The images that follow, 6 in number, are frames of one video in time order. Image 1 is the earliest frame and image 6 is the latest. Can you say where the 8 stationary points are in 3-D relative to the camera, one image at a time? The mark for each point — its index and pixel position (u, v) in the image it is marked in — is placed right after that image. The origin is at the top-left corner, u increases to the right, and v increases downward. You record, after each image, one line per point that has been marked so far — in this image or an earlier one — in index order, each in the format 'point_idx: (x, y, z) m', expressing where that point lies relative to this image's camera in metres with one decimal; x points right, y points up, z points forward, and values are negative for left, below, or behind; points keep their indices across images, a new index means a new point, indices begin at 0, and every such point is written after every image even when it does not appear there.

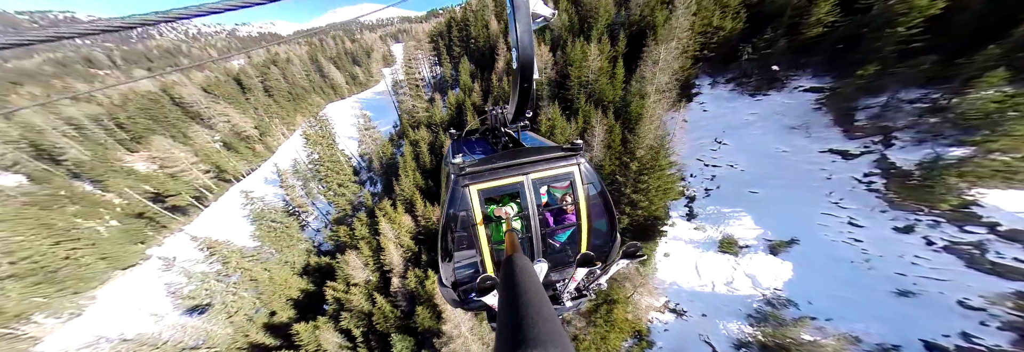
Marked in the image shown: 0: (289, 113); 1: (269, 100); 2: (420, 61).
0: (-17.7, +5.2, +16.9) m
1: (-20.1, +6.2, +17.3) m
2: (-8.7, +10.7, +20.0) m
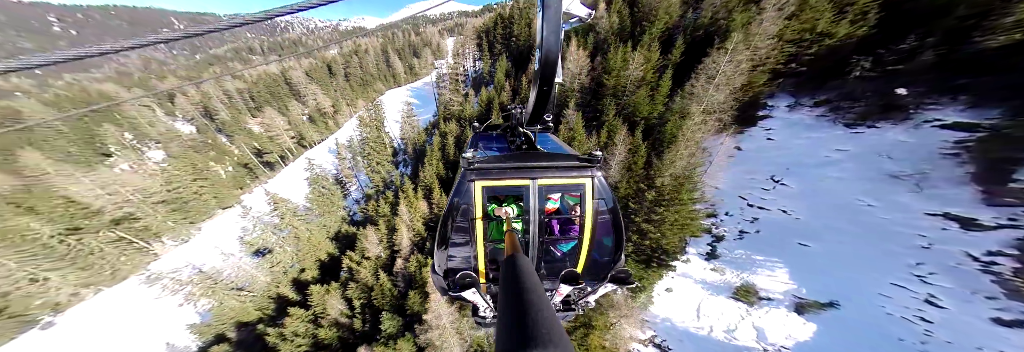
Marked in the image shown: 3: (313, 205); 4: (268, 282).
0: (-14.8, +7.8, +20.3) m
1: (-16.8, +9.2, +21.1) m
2: (-4.6, +11.8, +21.1) m
3: (-11.7, -1.7, +12.7) m
4: (-11.9, -5.2, +10.4) m
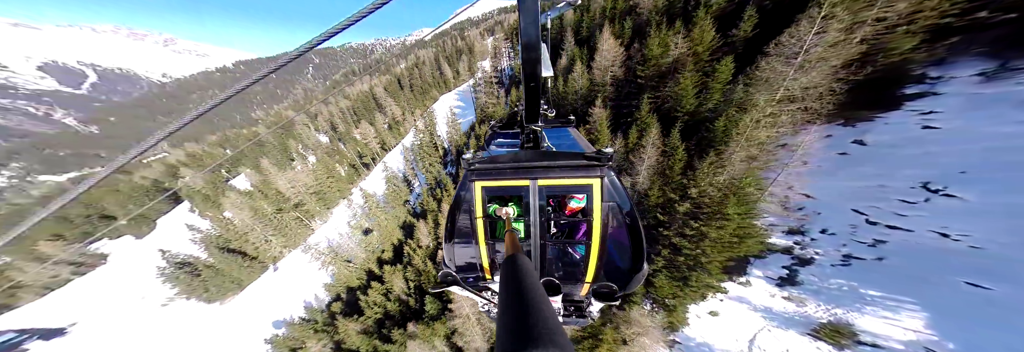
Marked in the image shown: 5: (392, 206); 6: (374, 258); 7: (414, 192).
0: (-10.7, +8.5, +24.5) m
1: (-12.4, +10.1, +25.8) m
2: (-0.8, +12.4, +21.6) m
3: (-10.1, -1.8, +17.5) m
4: (-10.9, -5.6, +15.8) m
5: (-9.8, -2.3, +17.4) m
6: (-10.4, -5.5, +16.0) m
7: (-9.1, -1.3, +19.8) m
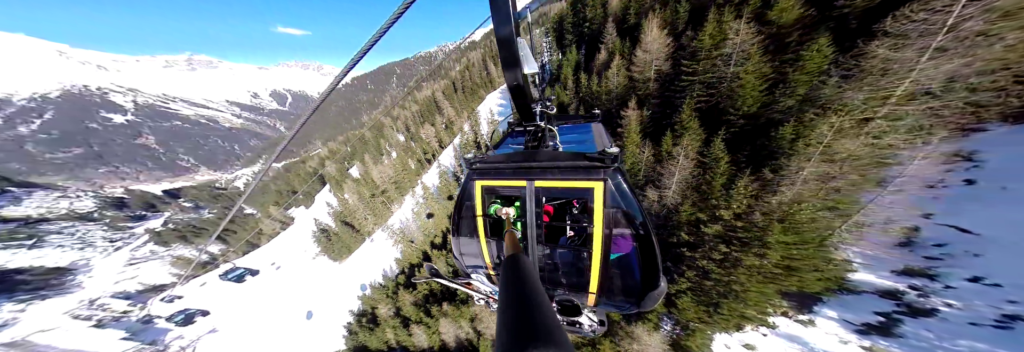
0: (-5.6, +9.3, +27.2) m
1: (-6.8, +11.0, +28.8) m
2: (+2.9, +12.6, +21.1) m
3: (-7.2, -1.6, +21.3) m
4: (-8.6, -5.5, +20.3) m
5: (-7.0, -2.1, +21.2) m
6: (-8.0, -5.4, +20.3) m
7: (-5.6, -0.9, +23.2) m
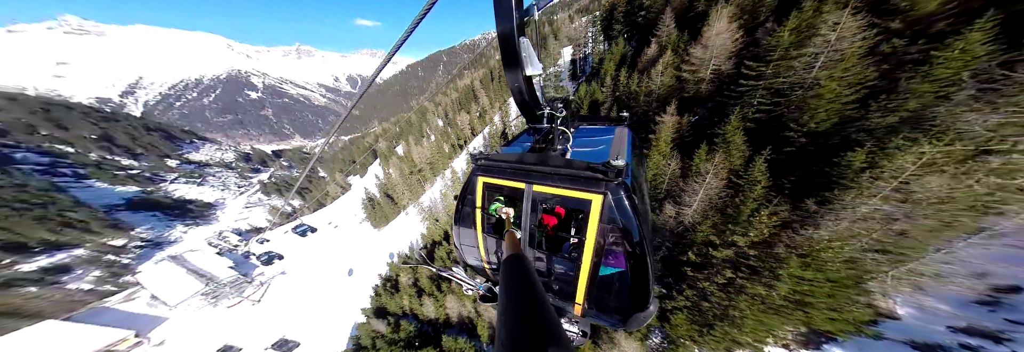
0: (-0.9, +10.7, +27.5) m
1: (-1.5, +12.6, +29.1) m
2: (+6.5, +12.6, +19.5) m
3: (-4.9, -0.2, +22.8) m
4: (-6.8, -3.9, +22.4) m
5: (-4.7, -0.7, +22.7) m
6: (-6.2, -3.9, +22.3) m
7: (-2.8, +0.4, +24.2) m
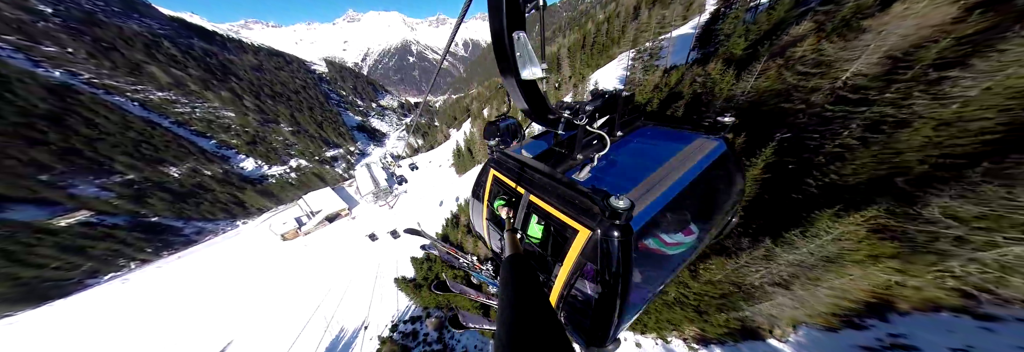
0: (+9.9, +13.0, +23.1) m
1: (+10.5, +15.2, +24.2) m
2: (+12.0, +11.6, +12.3) m
3: (+2.2, +3.2, +24.0) m
4: (-0.3, +0.1, +25.5) m
5: (+2.2, +2.6, +23.9) m
6: (+0.1, -0.1, +25.2) m
7: (+4.8, +3.3, +24.1) m
